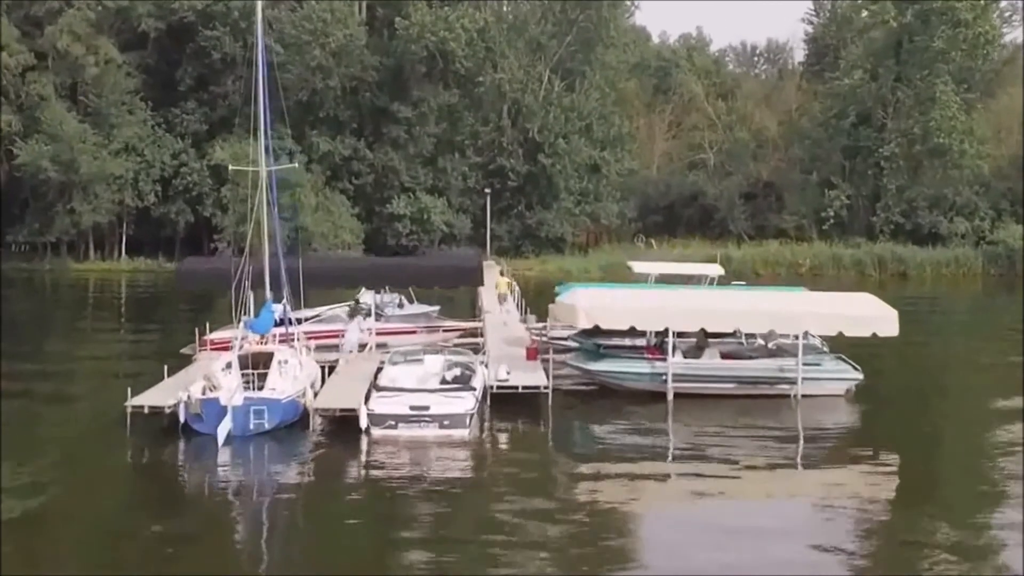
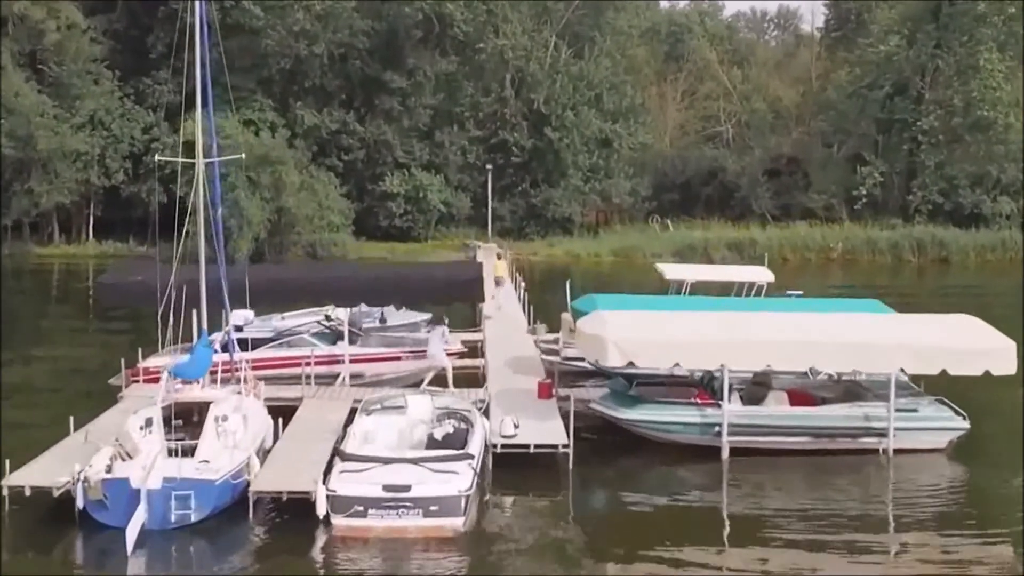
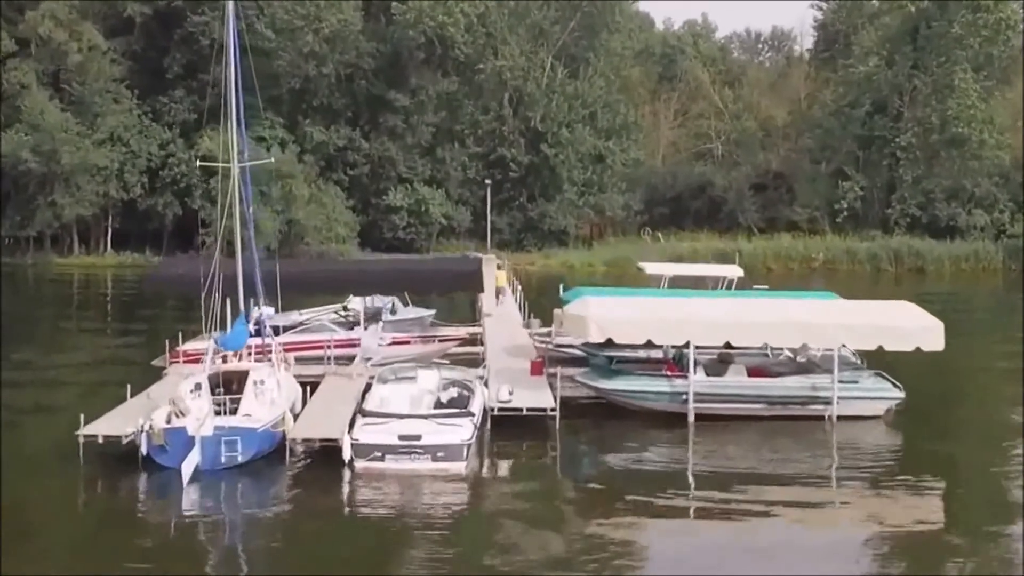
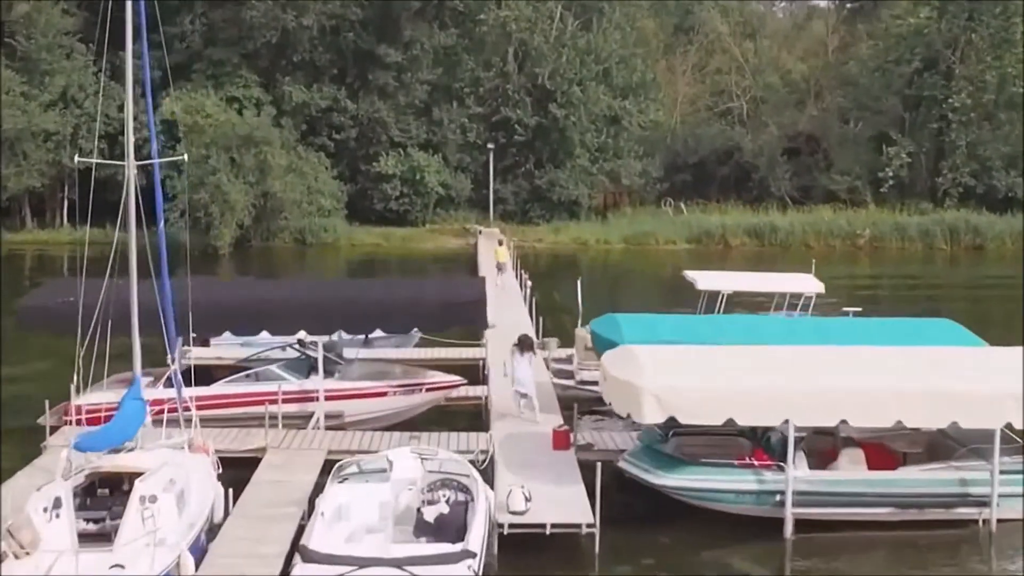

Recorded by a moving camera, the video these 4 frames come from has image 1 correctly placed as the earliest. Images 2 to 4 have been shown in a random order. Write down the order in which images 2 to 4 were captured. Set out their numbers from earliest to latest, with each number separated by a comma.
3, 2, 4
